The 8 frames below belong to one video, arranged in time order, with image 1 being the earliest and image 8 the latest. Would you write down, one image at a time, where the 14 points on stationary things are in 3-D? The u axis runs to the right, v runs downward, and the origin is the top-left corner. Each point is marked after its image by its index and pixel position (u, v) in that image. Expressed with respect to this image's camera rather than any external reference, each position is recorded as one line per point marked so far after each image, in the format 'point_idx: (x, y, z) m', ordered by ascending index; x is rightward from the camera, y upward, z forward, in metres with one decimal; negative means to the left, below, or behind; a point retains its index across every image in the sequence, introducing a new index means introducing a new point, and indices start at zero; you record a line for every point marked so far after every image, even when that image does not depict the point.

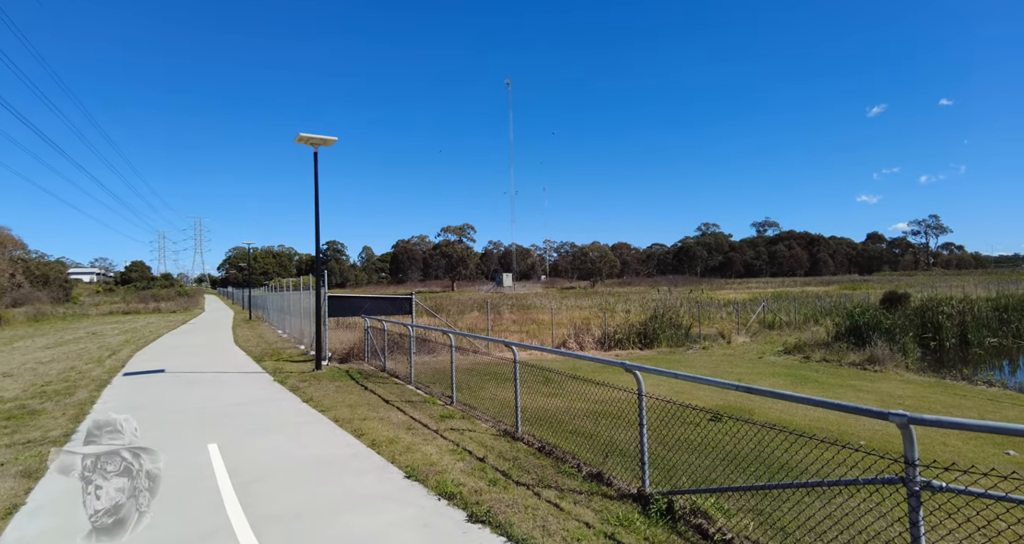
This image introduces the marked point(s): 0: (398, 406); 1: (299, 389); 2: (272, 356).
0: (-1.6, -1.9, +8.0) m
1: (-3.7, -2.0, +9.7) m
2: (-6.6, -2.3, +15.4) m
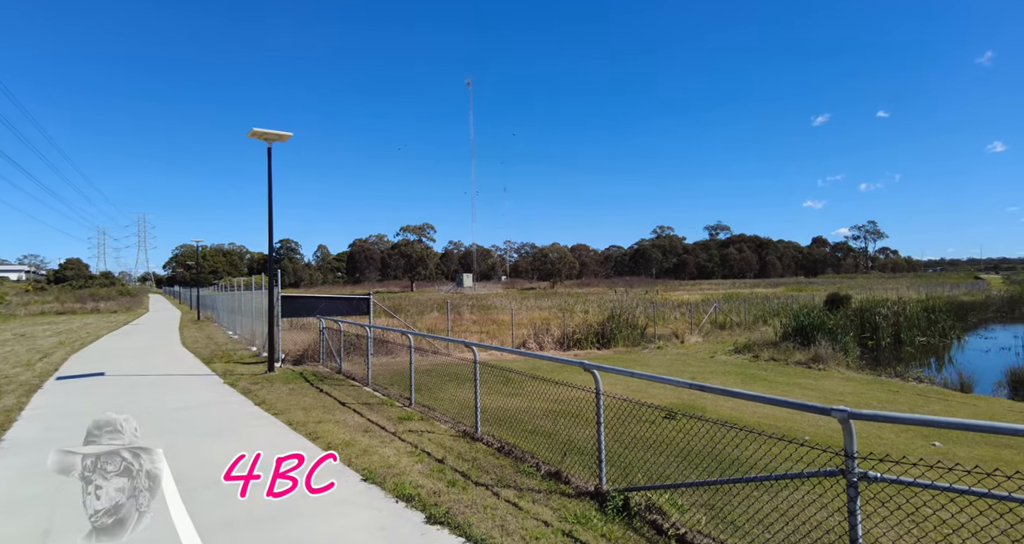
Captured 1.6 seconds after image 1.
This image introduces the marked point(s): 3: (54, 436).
0: (-2.2, -1.9, +7.9) m
1: (-4.4, -2.0, +9.4) m
2: (-7.7, -2.3, +14.9) m
3: (-5.4, -1.9, +6.6) m
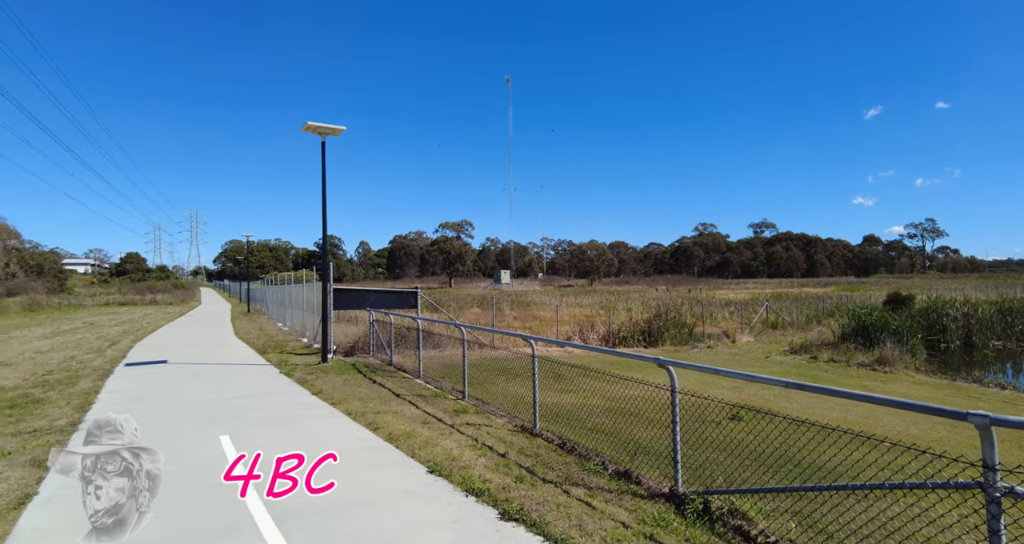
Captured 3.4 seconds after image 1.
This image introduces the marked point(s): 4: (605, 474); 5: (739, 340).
0: (-1.4, -1.8, +7.9) m
1: (-3.5, -1.9, +9.6) m
2: (-6.4, -2.1, +15.3) m
3: (-4.7, -1.8, +6.9) m
4: (+0.8, -1.6, +4.5) m
5: (+7.3, -2.2, +17.9) m
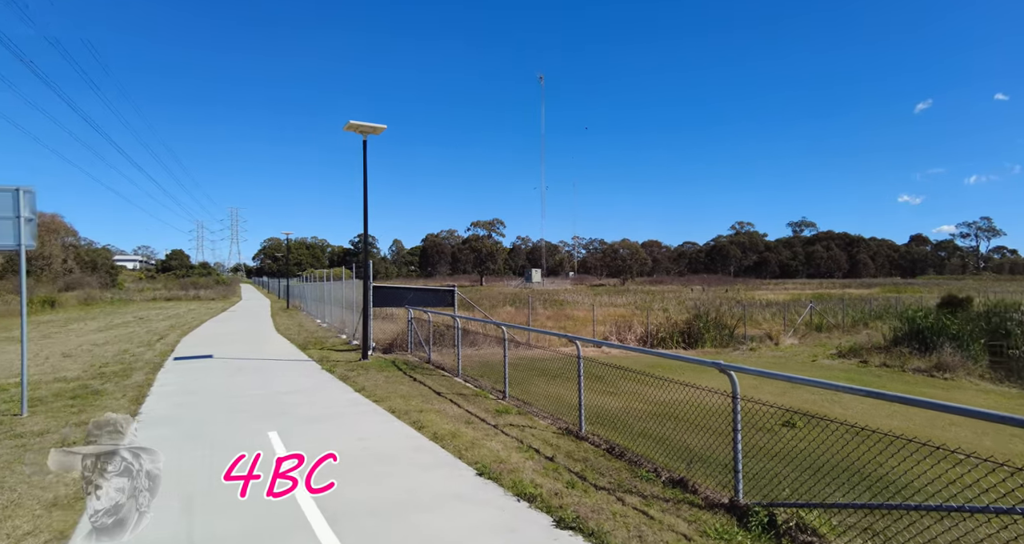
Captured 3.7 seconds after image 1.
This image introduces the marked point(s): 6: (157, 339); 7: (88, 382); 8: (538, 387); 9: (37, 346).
0: (-0.9, -1.8, +7.9) m
1: (-2.8, -1.8, +9.7) m
2: (-5.4, -2.0, +15.6) m
3: (-4.1, -1.8, +7.0) m
4: (+1.2, -1.6, +4.4) m
5: (+8.4, -2.2, +17.3) m
6: (-10.1, -1.9, +15.9) m
7: (-7.2, -1.9, +9.6) m
8: (+0.4, -1.8, +8.9) m
9: (-13.1, -2.0, +15.5) m
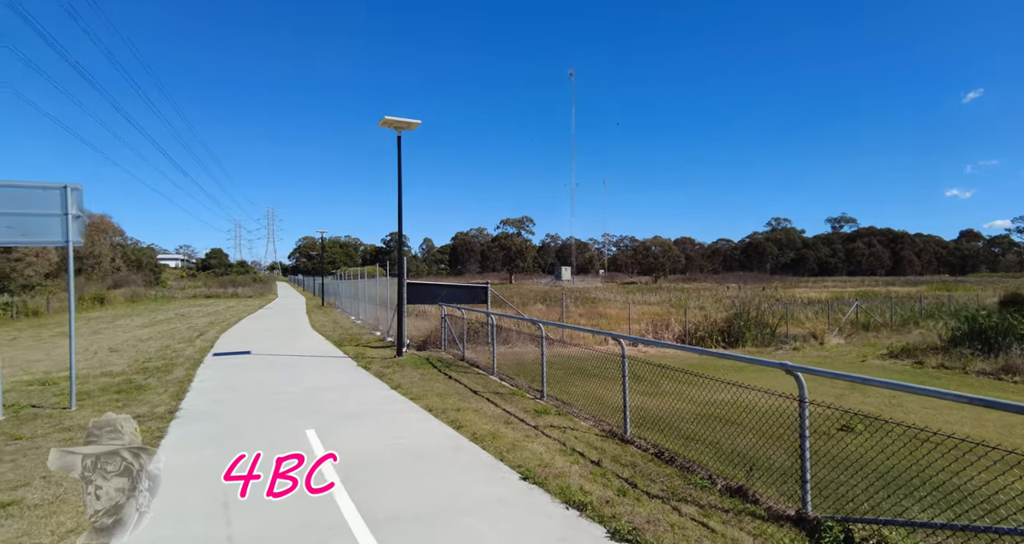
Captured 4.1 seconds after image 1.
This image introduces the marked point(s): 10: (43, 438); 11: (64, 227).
0: (-0.3, -1.7, +7.7) m
1: (-2.2, -1.8, +9.6) m
2: (-4.5, -1.9, +15.6) m
3: (-3.7, -1.7, +7.0) m
4: (+1.5, -1.6, +4.1) m
5: (+9.4, -2.1, +16.7) m
6: (-9.2, -1.8, +16.2) m
7: (-6.6, -1.8, +9.7) m
8: (+1.0, -1.8, +8.7) m
9: (-12.2, -2.0, +16.0) m
10: (-5.0, -1.8, +6.0) m
11: (-5.9, +0.6, +7.4) m
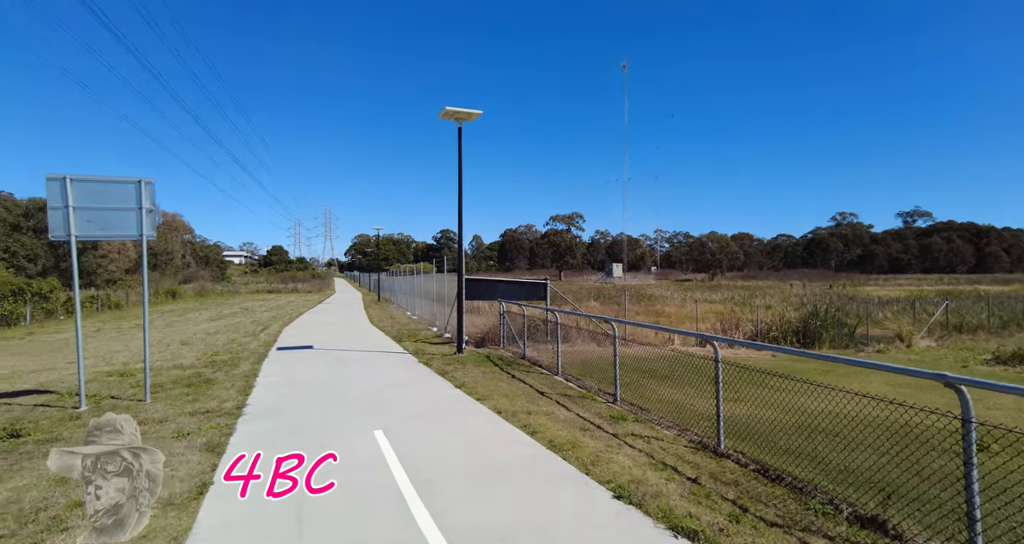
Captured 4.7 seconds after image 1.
0: (+0.6, -1.7, +7.3) m
1: (-1.1, -1.7, +9.4) m
2: (-2.8, -1.8, +15.5) m
3: (-2.8, -1.7, +6.9) m
4: (+2.1, -1.6, +3.5) m
5: (+11.1, -2.0, +15.3) m
6: (-7.4, -1.7, +16.6) m
7: (-5.5, -1.7, +9.9) m
8: (+2.0, -1.7, +8.2) m
9: (-10.5, -1.8, +16.6) m
10: (-4.2, -1.7, +6.0) m
11: (-5.0, +0.7, +7.5) m
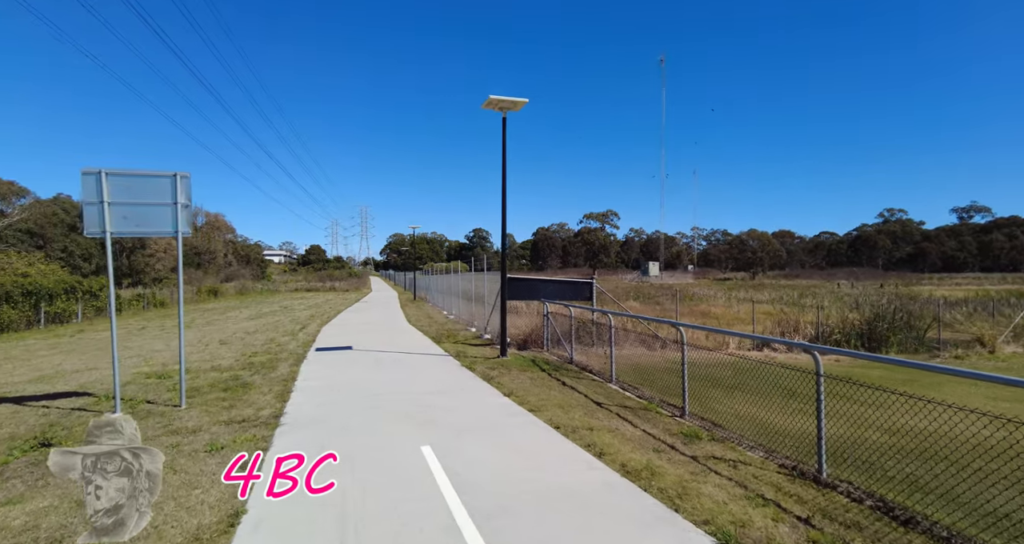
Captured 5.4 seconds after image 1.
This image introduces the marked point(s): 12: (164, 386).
0: (+1.3, -1.7, +6.6) m
1: (-0.3, -1.7, +8.8) m
2: (-1.7, -1.8, +15.1) m
3: (-2.1, -1.7, +6.4) m
4: (+2.5, -1.6, +2.8) m
5: (+12.2, -2.0, +14.0) m
6: (-6.2, -1.7, +16.3) m
7: (-4.7, -1.7, +9.5) m
8: (+2.7, -1.7, +7.4) m
9: (-9.2, -1.8, +16.5) m
10: (-3.6, -1.7, +5.6) m
11: (-4.3, +0.7, +7.1) m
12: (-5.2, -1.7, +8.4) m
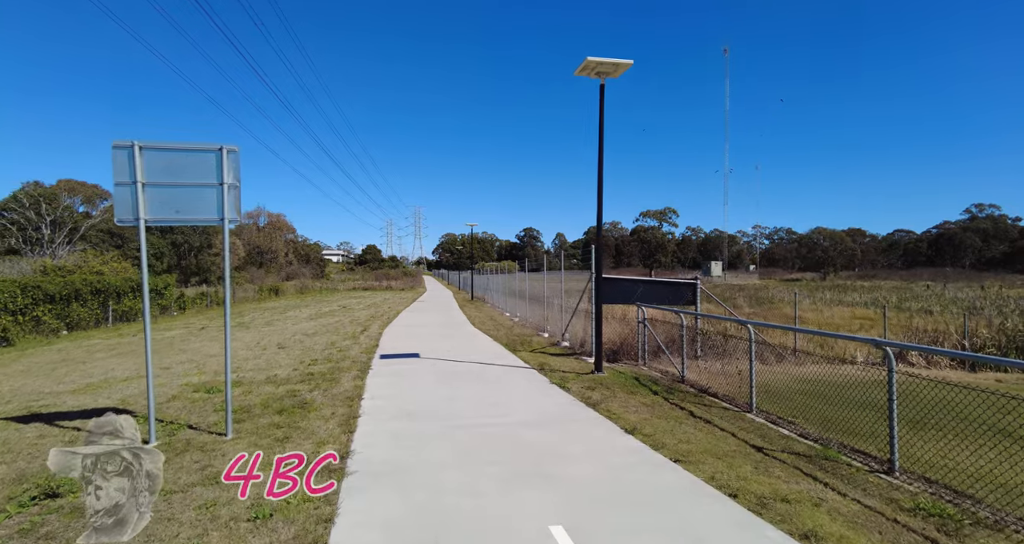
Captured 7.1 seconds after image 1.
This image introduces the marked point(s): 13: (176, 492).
0: (+2.5, -1.7, +4.8) m
1: (+1.1, -1.7, +7.1) m
2: (+0.3, -1.8, +13.4) m
3: (-0.9, -1.7, +4.9) m
4: (+3.4, -1.6, +0.8) m
5: (+14.1, -2.0, +11.2) m
6: (-4.1, -1.6, +15.1) m
7: (-3.2, -1.7, +8.2) m
8: (+4.0, -1.7, +5.4) m
9: (-7.1, -1.7, +15.6) m
10: (-2.5, -1.7, +4.3) m
11: (-3.0, +0.7, +5.8) m
12: (-3.8, -1.7, +7.1) m
13: (-2.5, -1.7, +4.3) m
